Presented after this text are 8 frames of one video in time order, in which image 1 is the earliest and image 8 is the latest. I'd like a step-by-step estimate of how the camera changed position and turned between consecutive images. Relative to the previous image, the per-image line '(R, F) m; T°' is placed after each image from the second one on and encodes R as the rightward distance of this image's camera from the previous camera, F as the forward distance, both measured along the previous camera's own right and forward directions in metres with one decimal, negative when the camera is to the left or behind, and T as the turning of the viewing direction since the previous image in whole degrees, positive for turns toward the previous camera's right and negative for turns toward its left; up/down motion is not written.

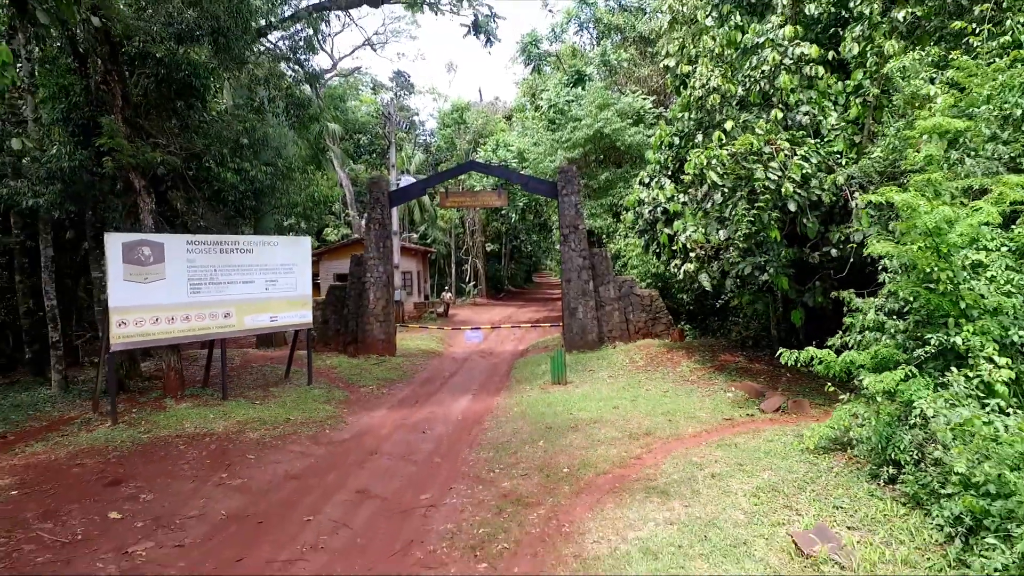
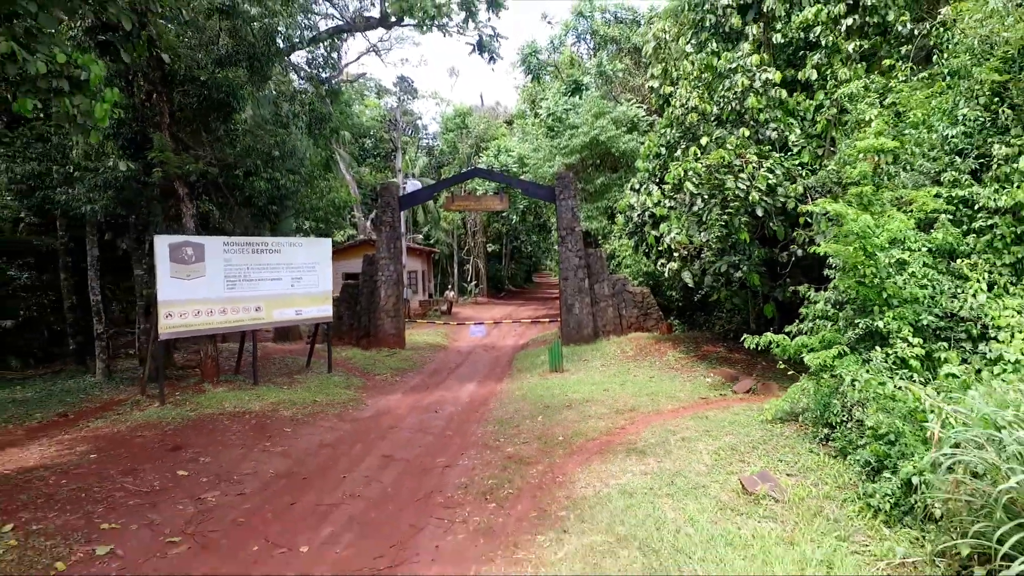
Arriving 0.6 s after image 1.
(0.0, -0.9) m; 0°
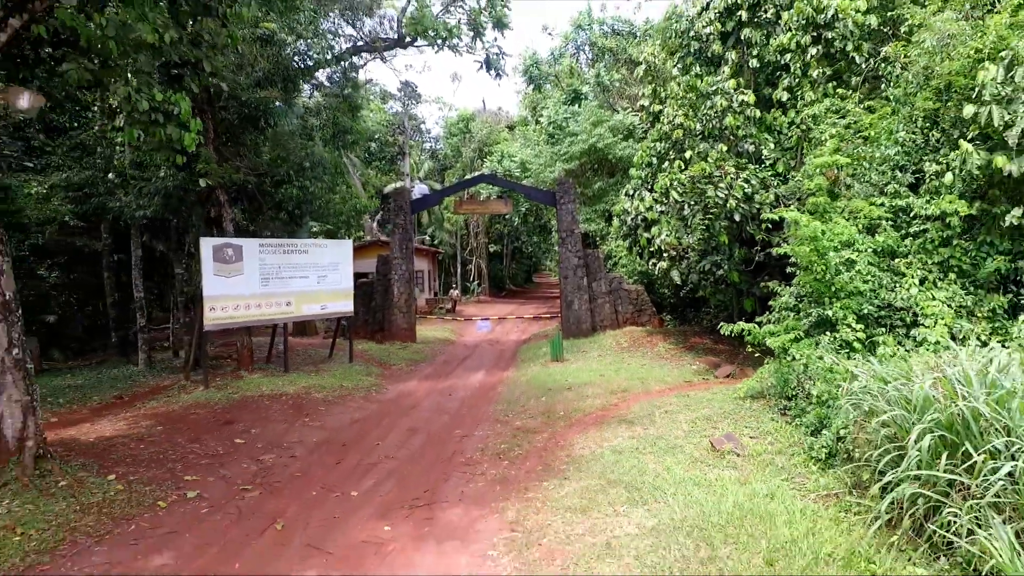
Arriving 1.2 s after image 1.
(-0.1, -1.0) m; 0°
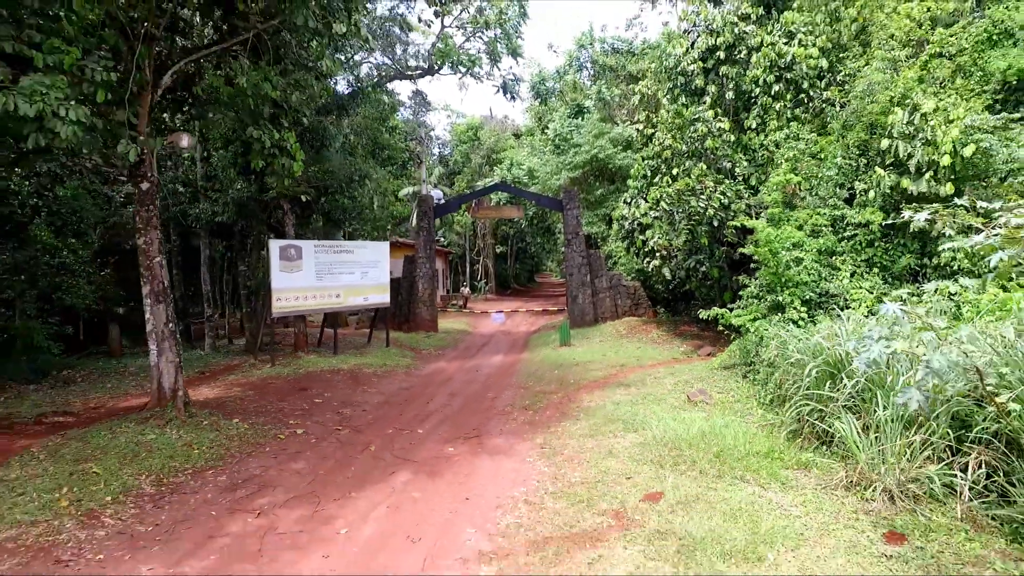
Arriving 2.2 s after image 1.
(-0.3, -1.7) m; 0°
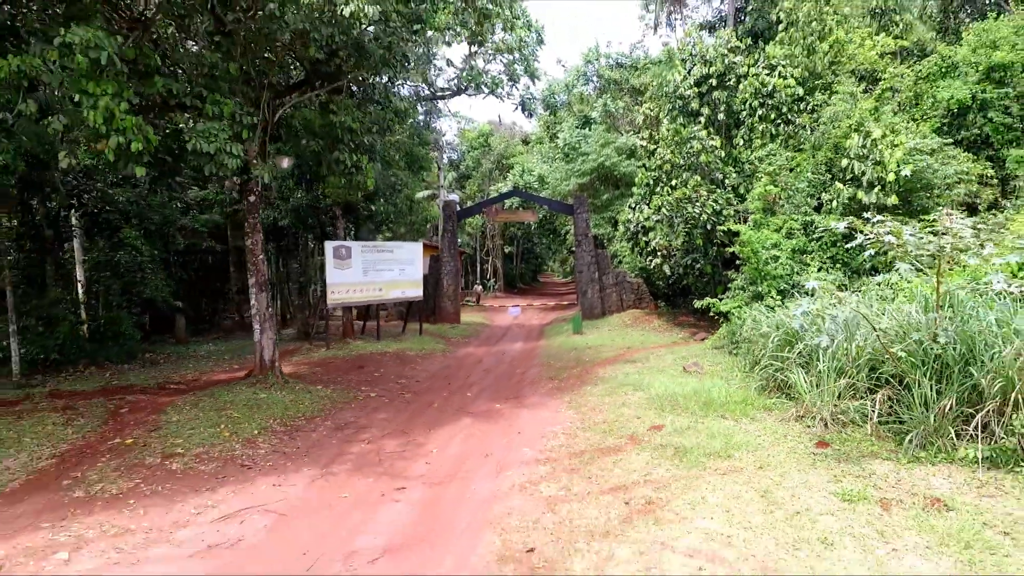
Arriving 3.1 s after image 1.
(-0.4, -1.7) m; 0°
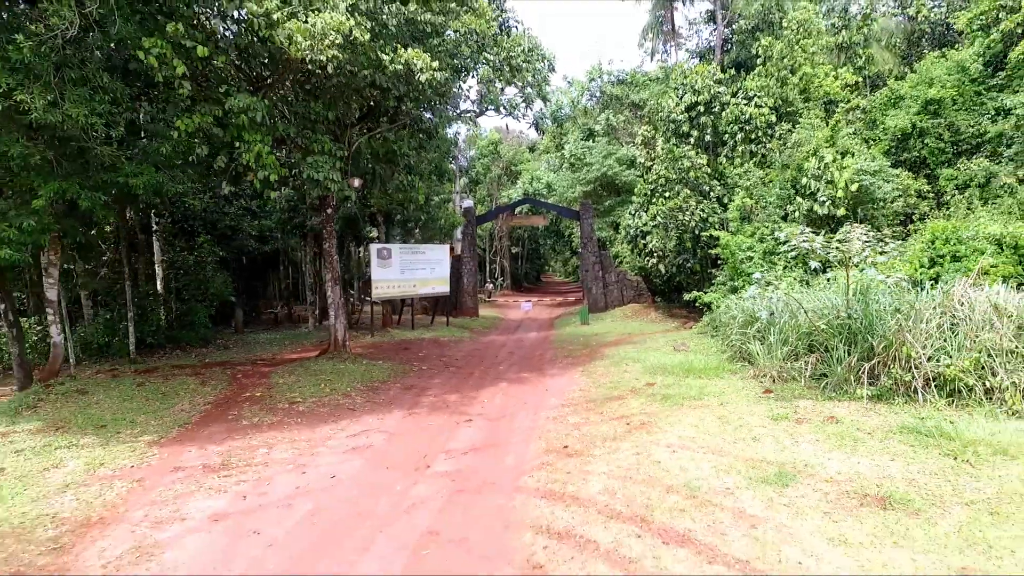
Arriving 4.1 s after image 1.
(-0.4, -2.1) m; 0°
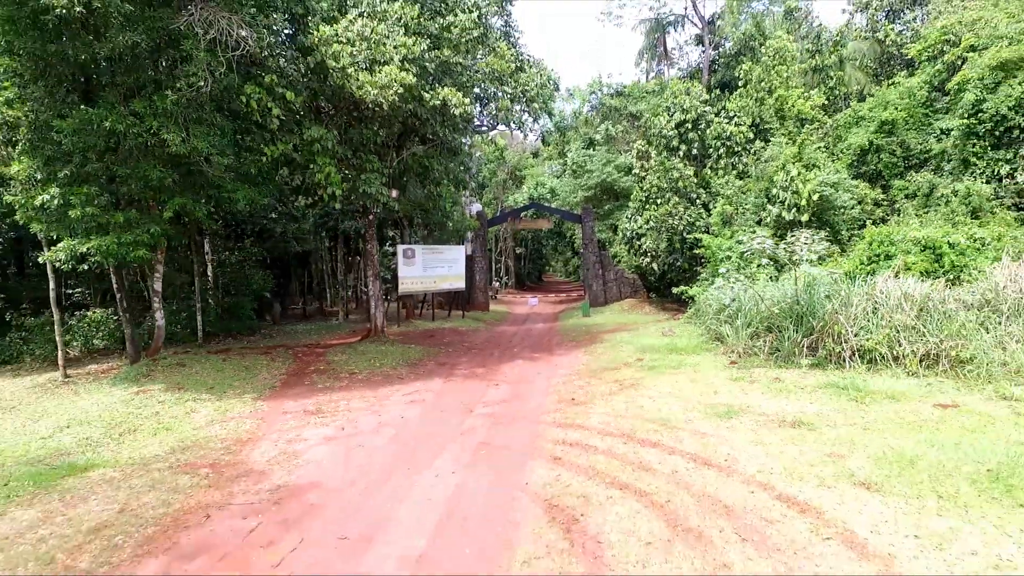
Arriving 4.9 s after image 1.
(-0.2, -1.9) m; 0°
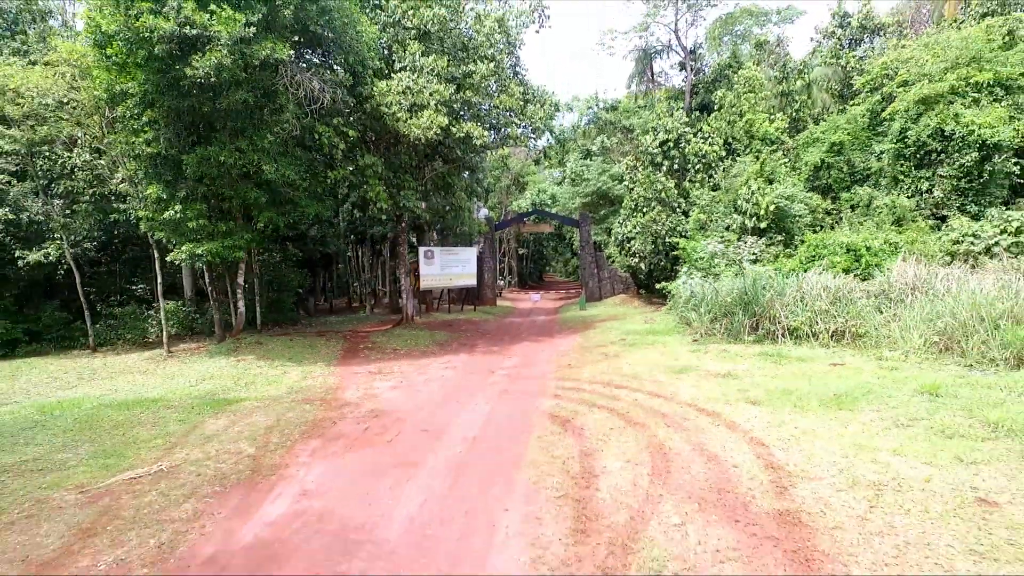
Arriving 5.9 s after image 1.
(-0.2, -2.5) m; 0°
